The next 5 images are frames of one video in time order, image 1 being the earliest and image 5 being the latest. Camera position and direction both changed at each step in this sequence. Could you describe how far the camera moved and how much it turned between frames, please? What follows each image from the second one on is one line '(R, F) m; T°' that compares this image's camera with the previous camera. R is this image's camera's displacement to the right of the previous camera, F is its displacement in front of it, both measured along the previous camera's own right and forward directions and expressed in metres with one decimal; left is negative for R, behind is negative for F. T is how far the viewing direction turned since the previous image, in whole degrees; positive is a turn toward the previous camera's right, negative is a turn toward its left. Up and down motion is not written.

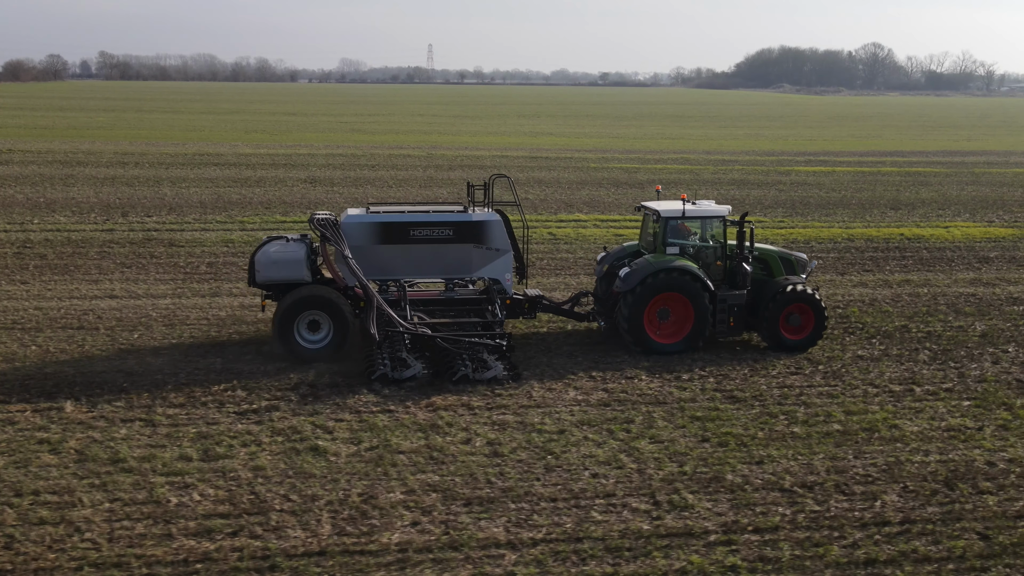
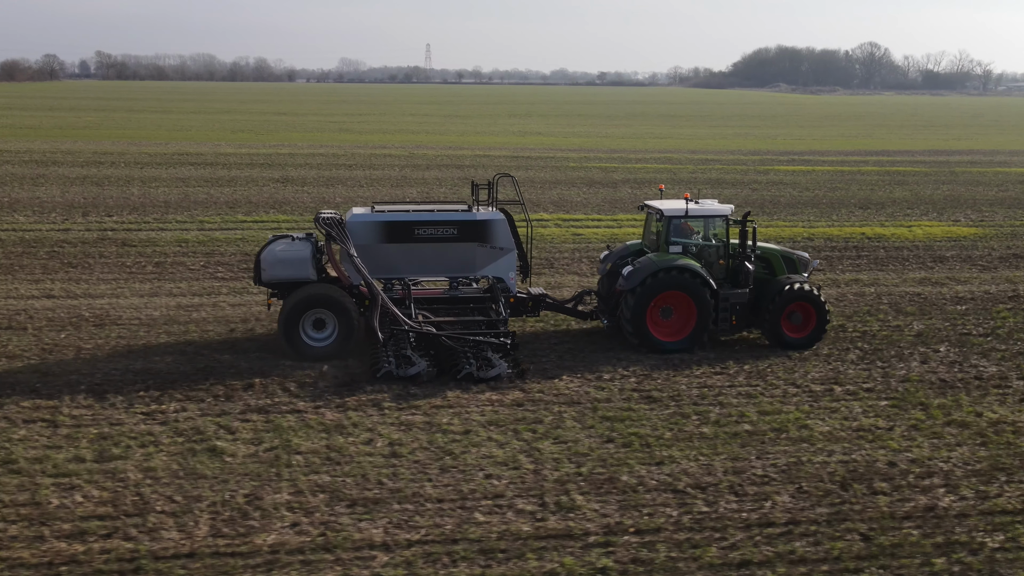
(+0.8, 0.0) m; 0°
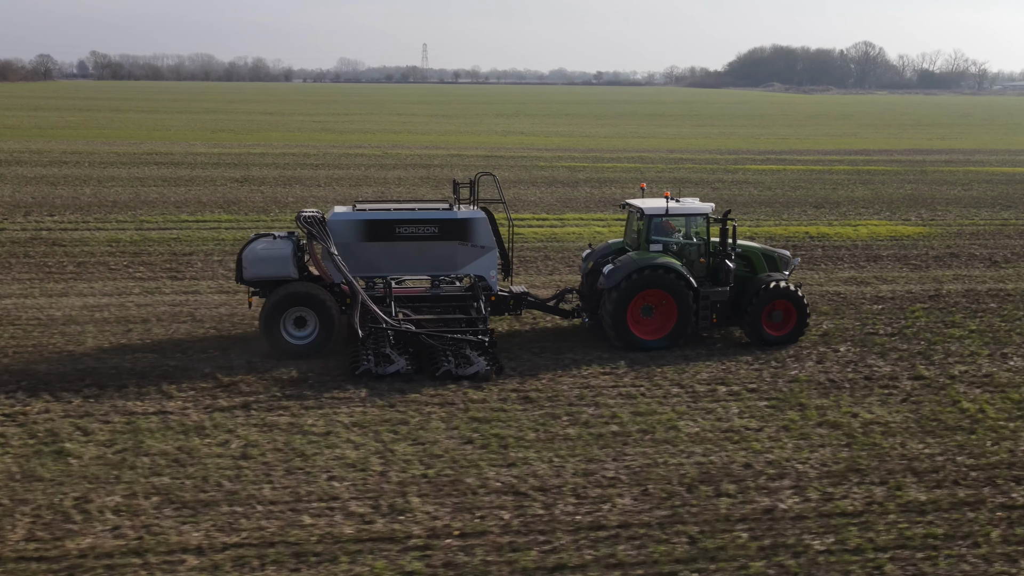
(+1.1, +0.1) m; 0°
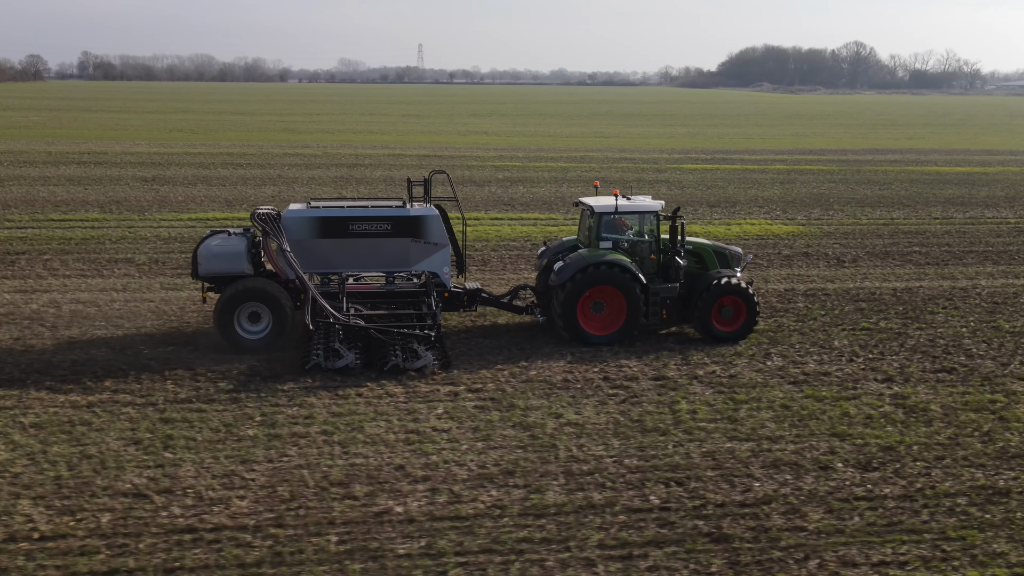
(+2.6, +0.1) m; 0°
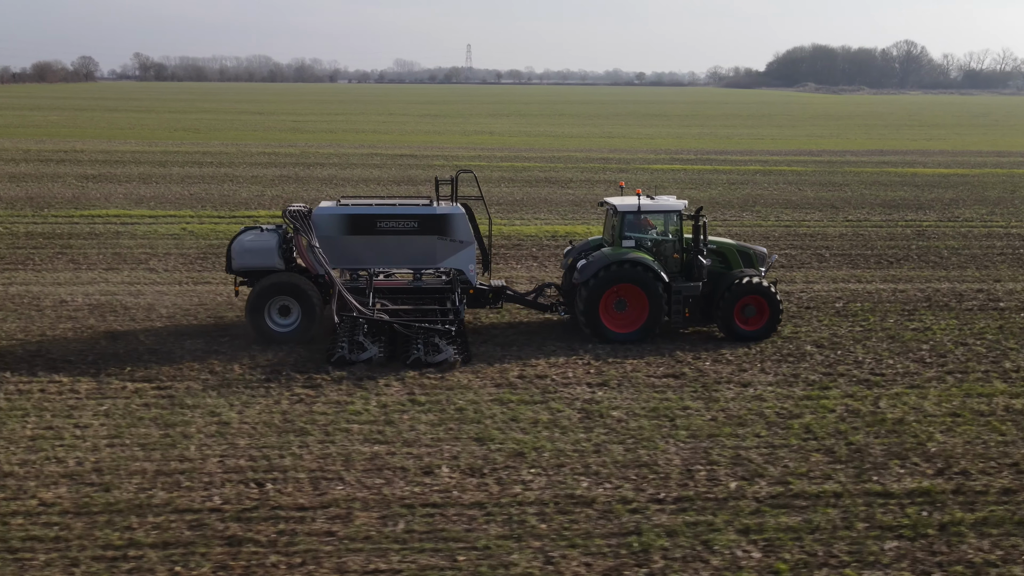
(+3.4, +0.2) m; -3°
